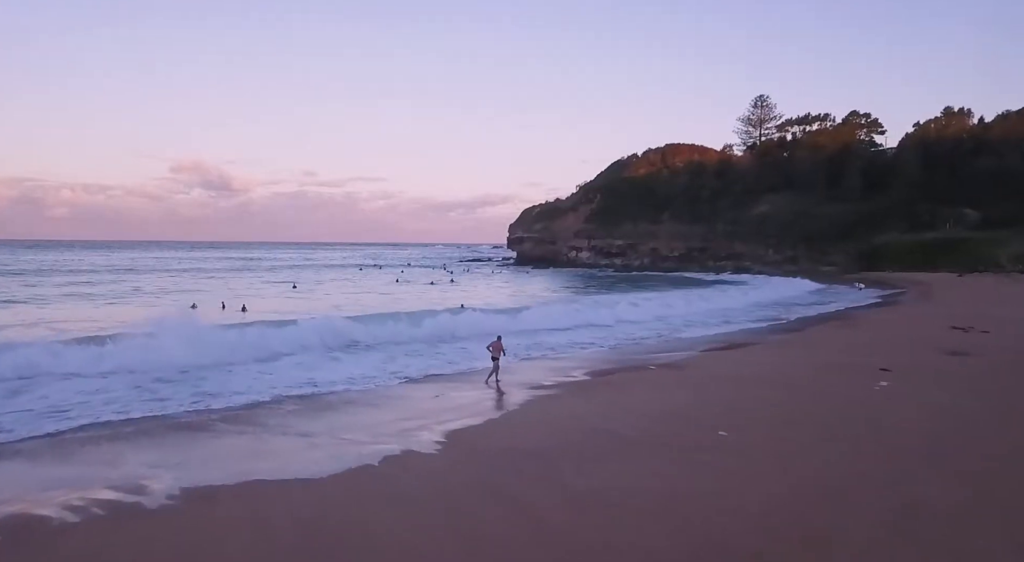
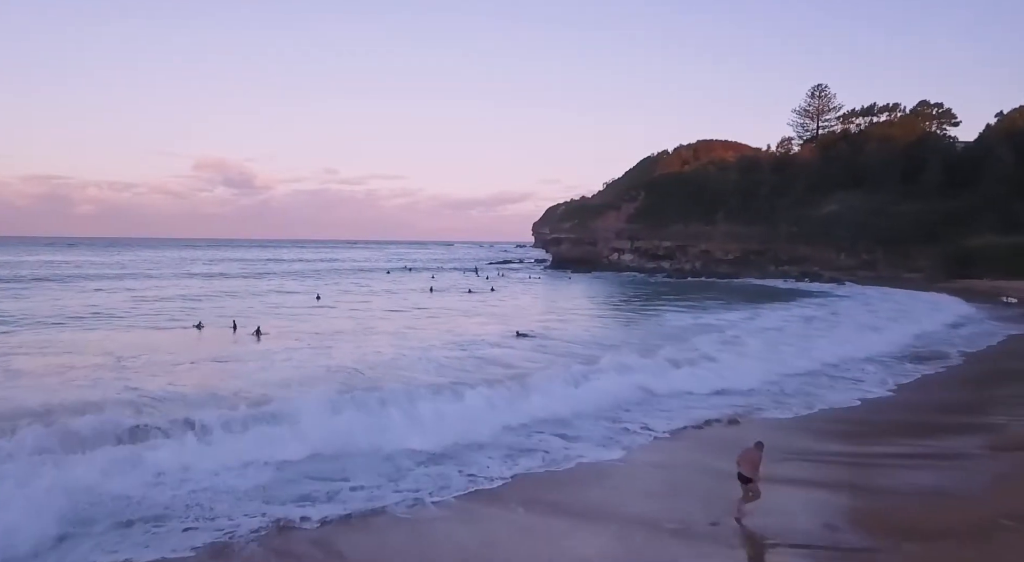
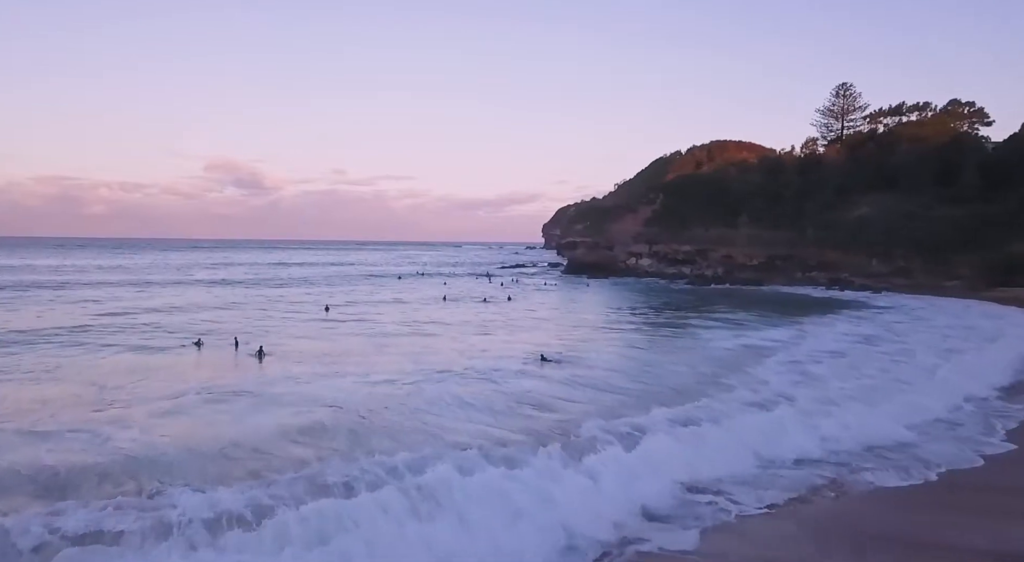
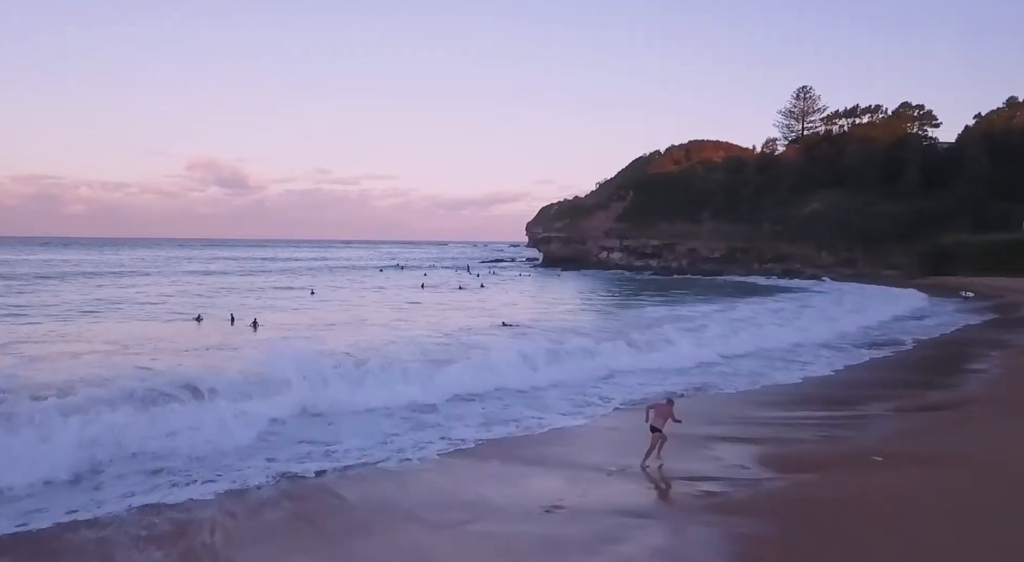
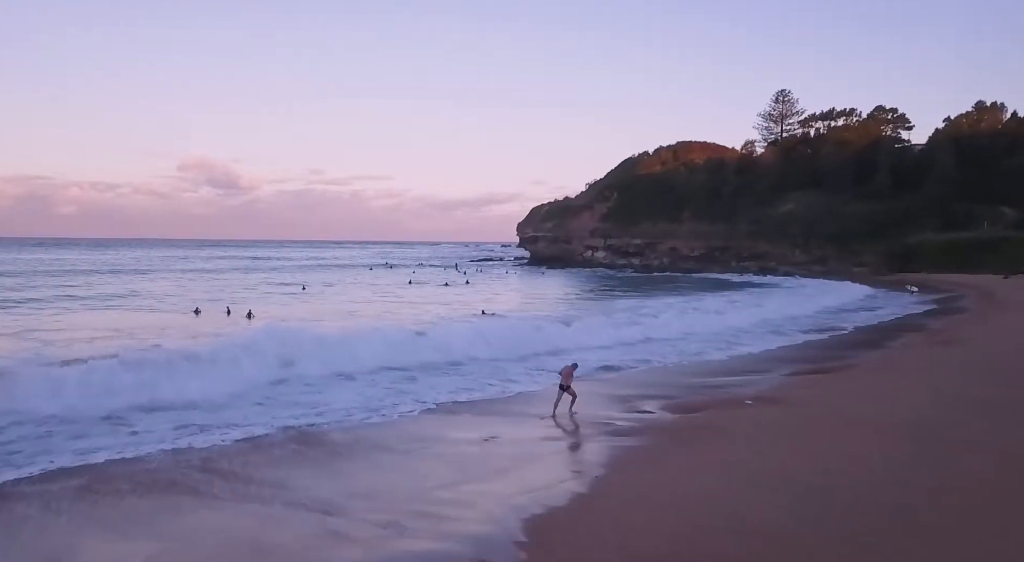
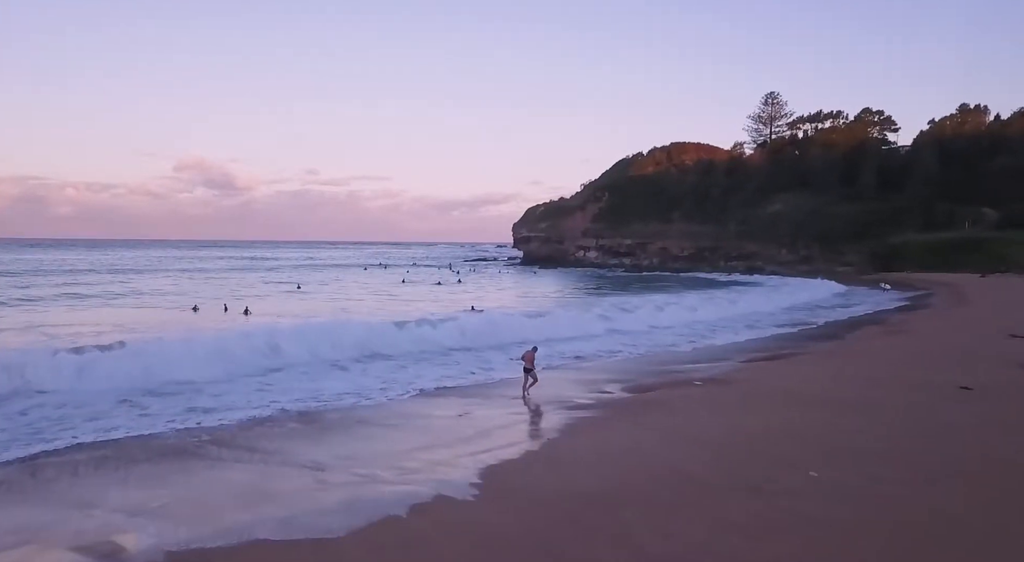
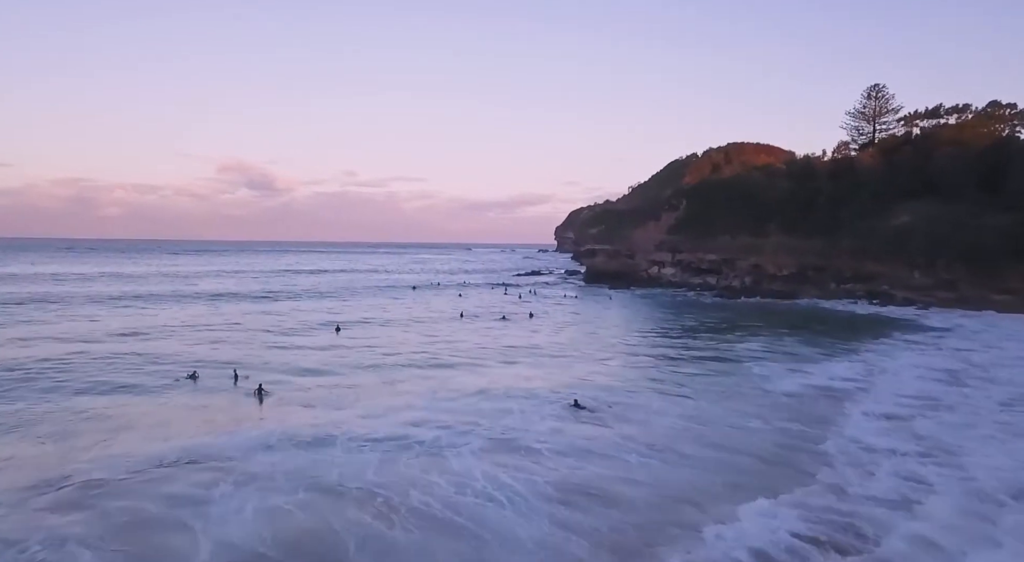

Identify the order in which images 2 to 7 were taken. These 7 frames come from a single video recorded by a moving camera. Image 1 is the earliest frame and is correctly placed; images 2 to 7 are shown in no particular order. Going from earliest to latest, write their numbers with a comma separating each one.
6, 5, 4, 2, 3, 7
